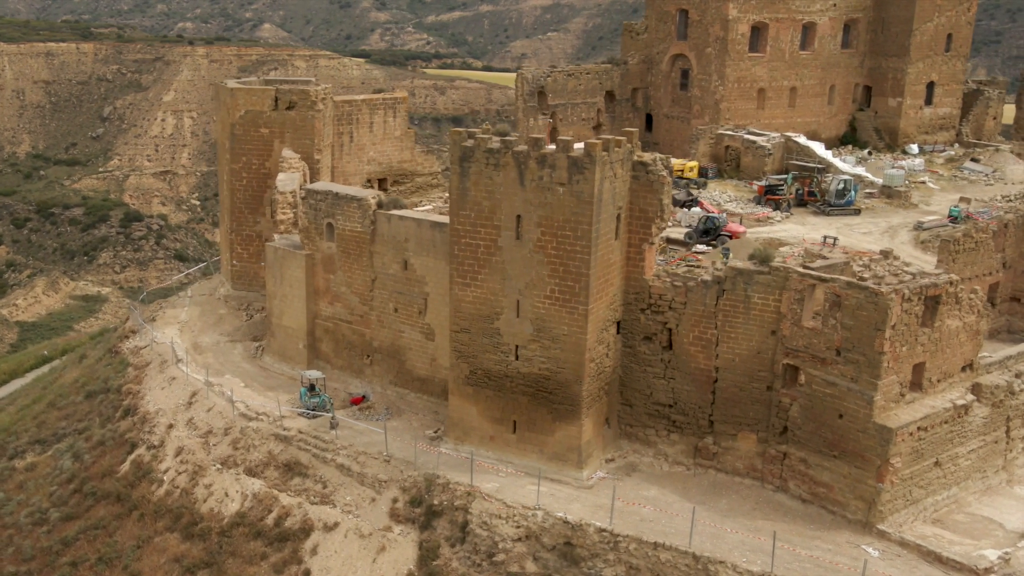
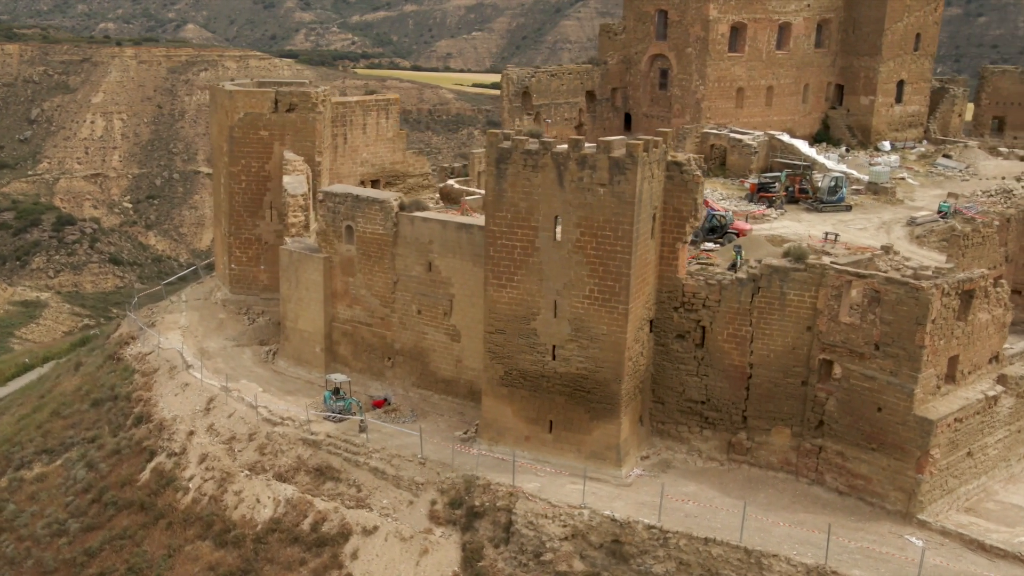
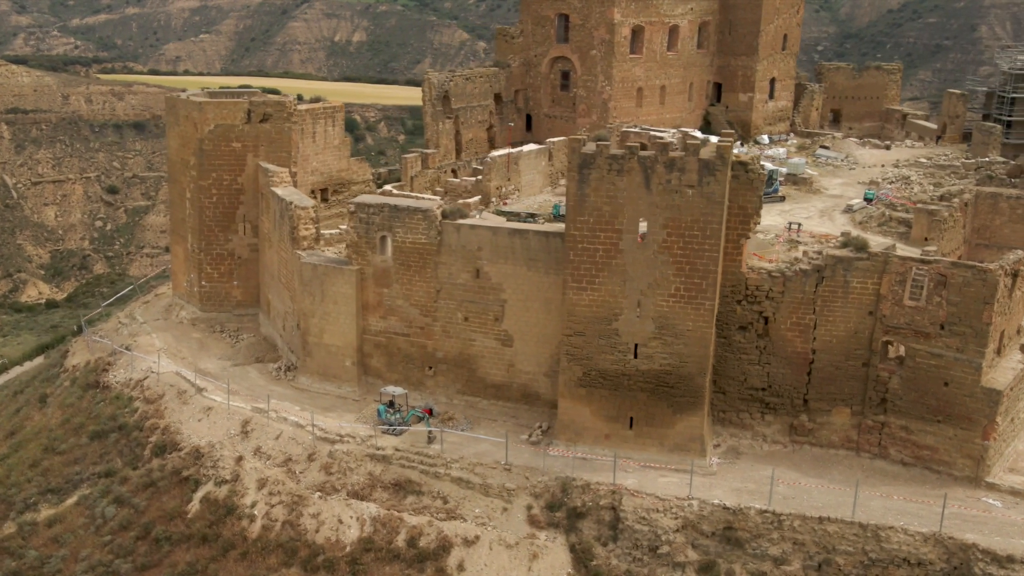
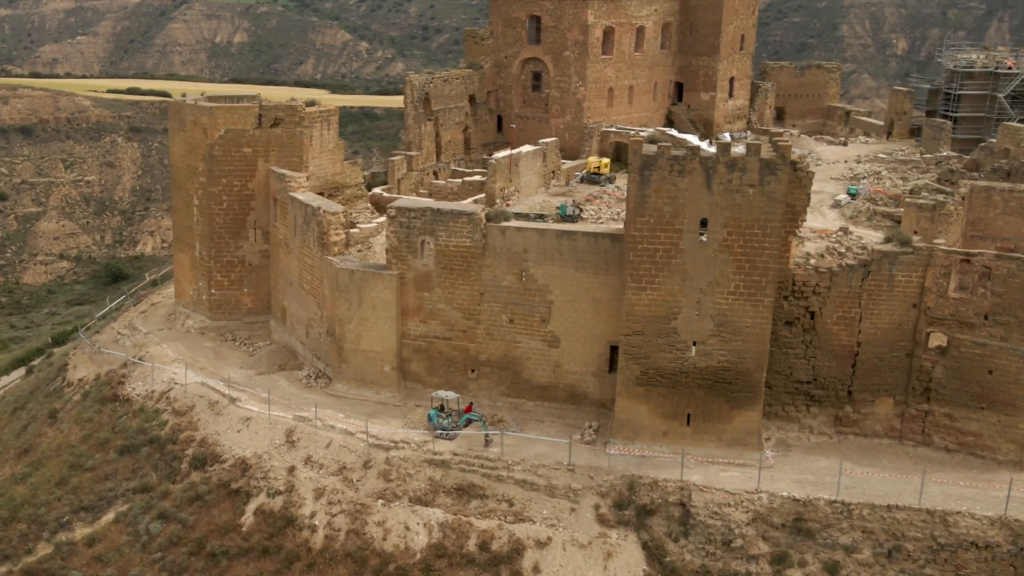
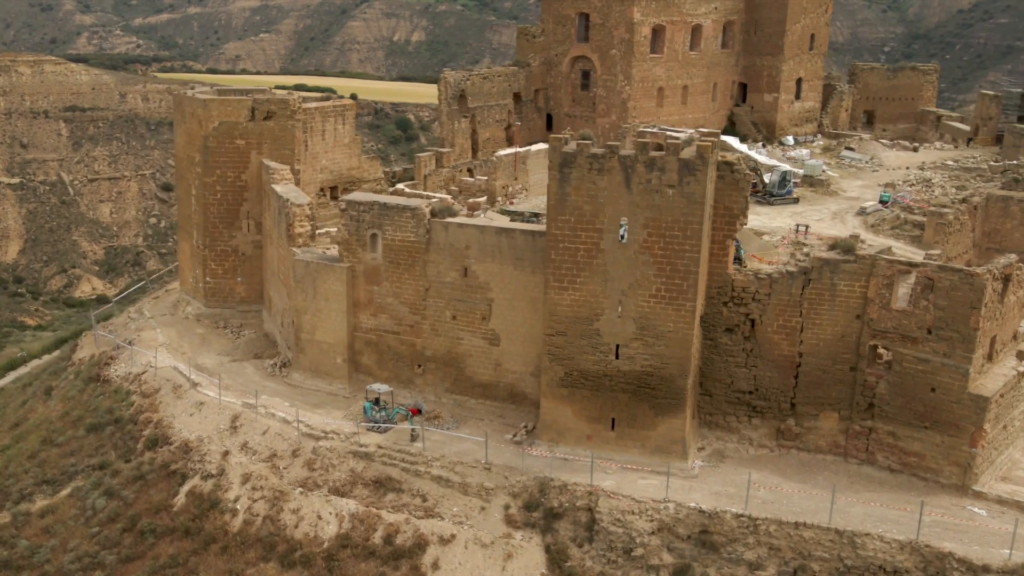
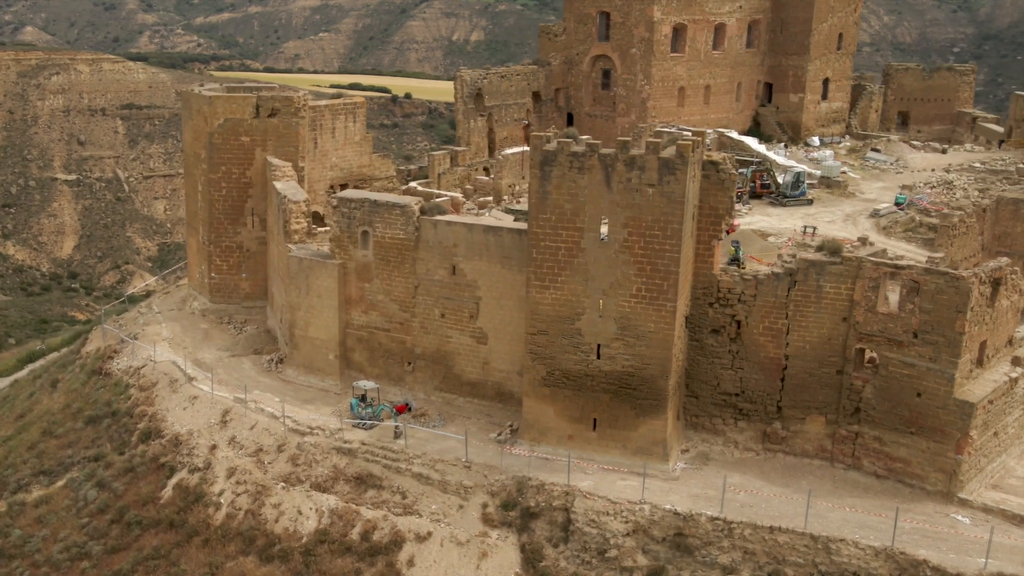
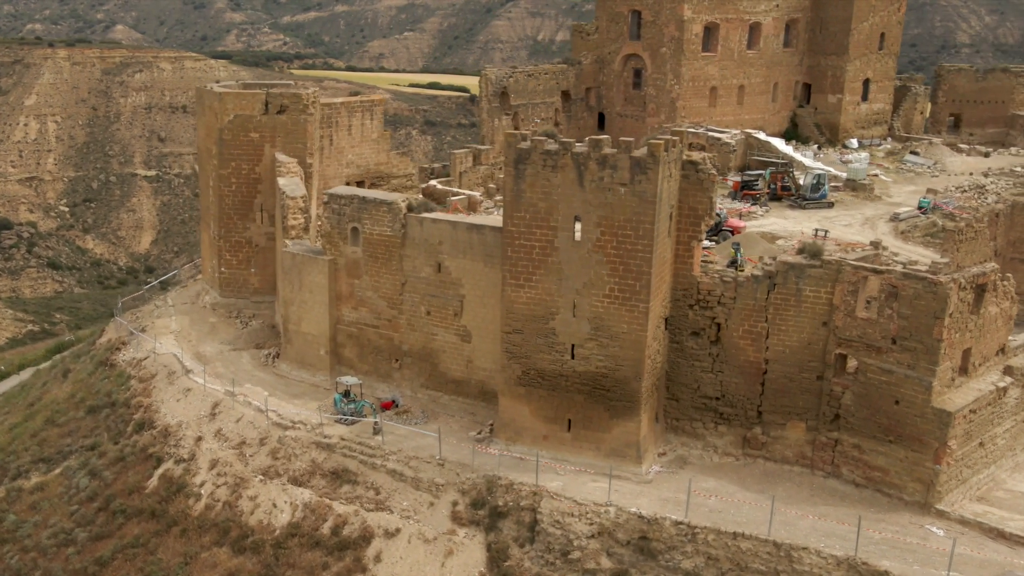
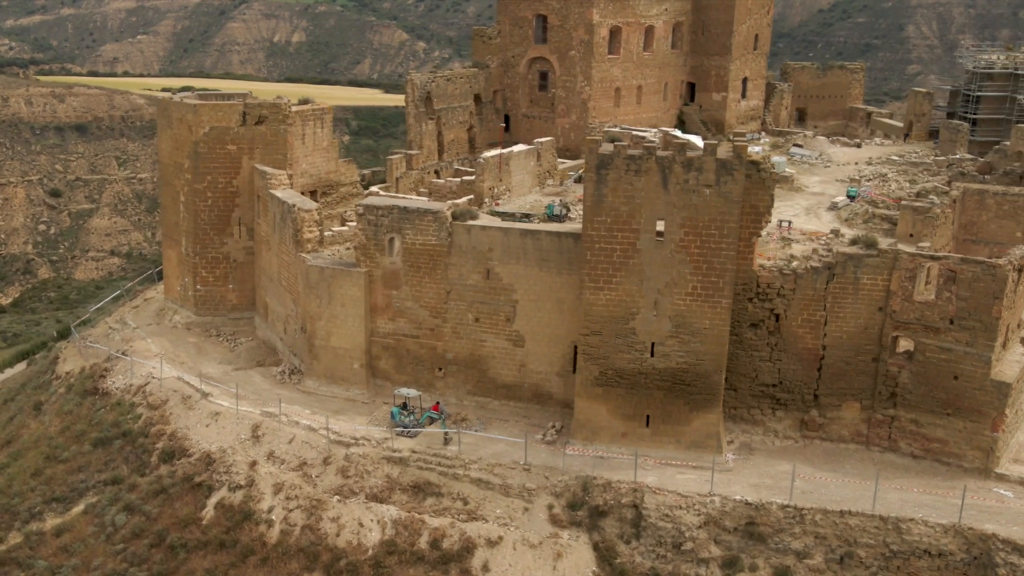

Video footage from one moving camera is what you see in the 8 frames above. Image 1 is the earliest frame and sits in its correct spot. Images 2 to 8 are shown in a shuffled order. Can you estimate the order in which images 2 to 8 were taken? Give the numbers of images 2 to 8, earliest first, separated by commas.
2, 7, 6, 5, 3, 8, 4
